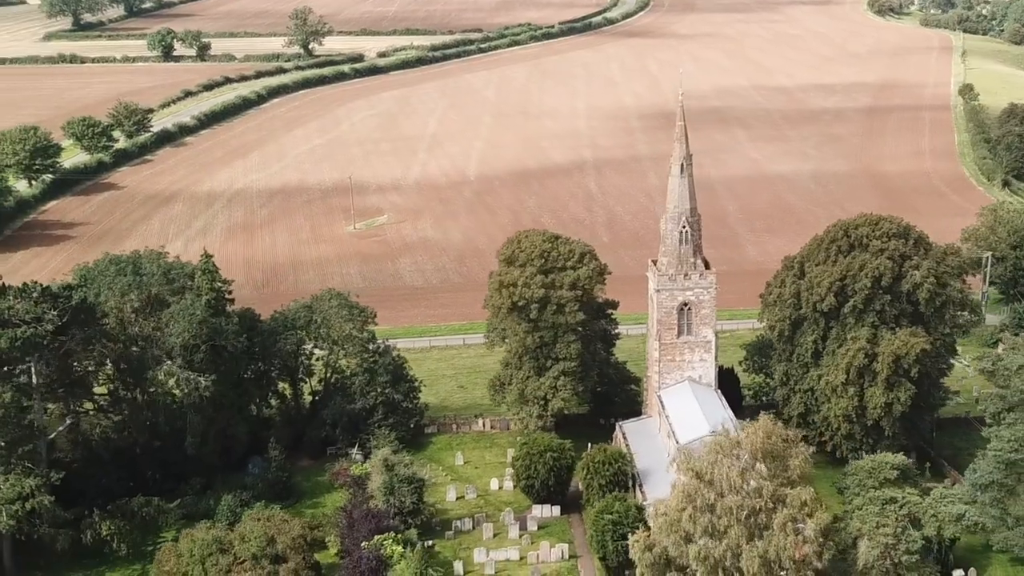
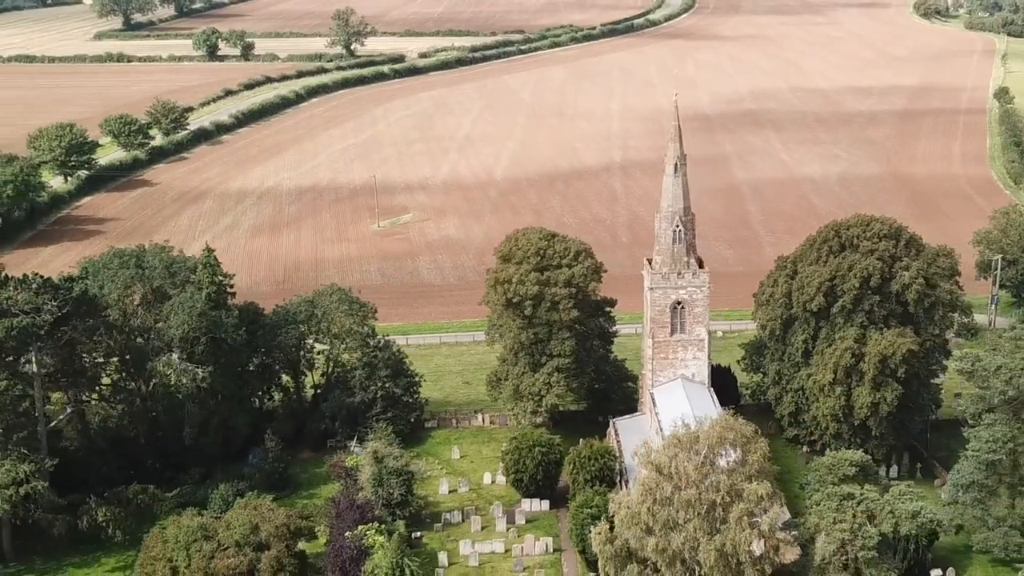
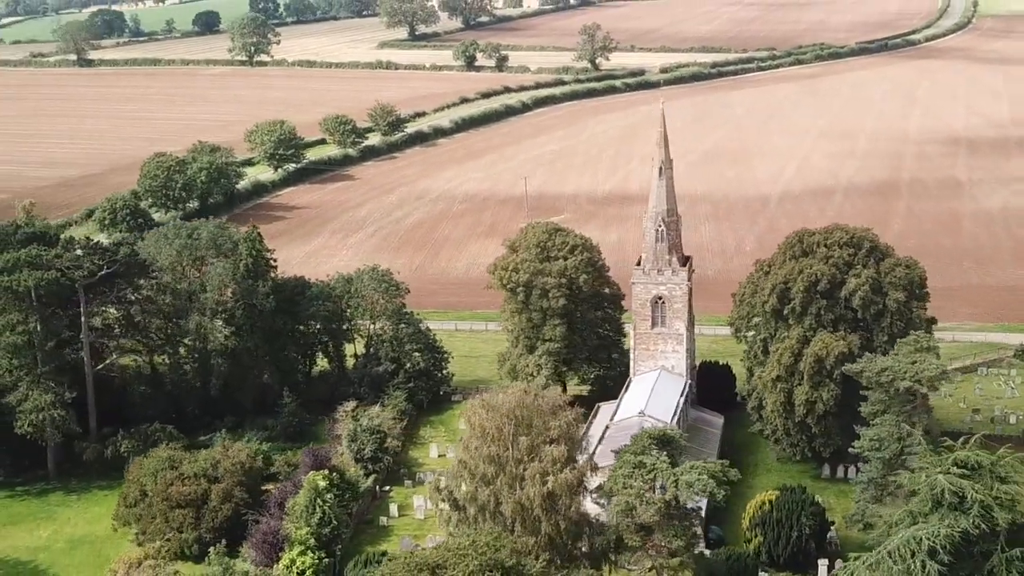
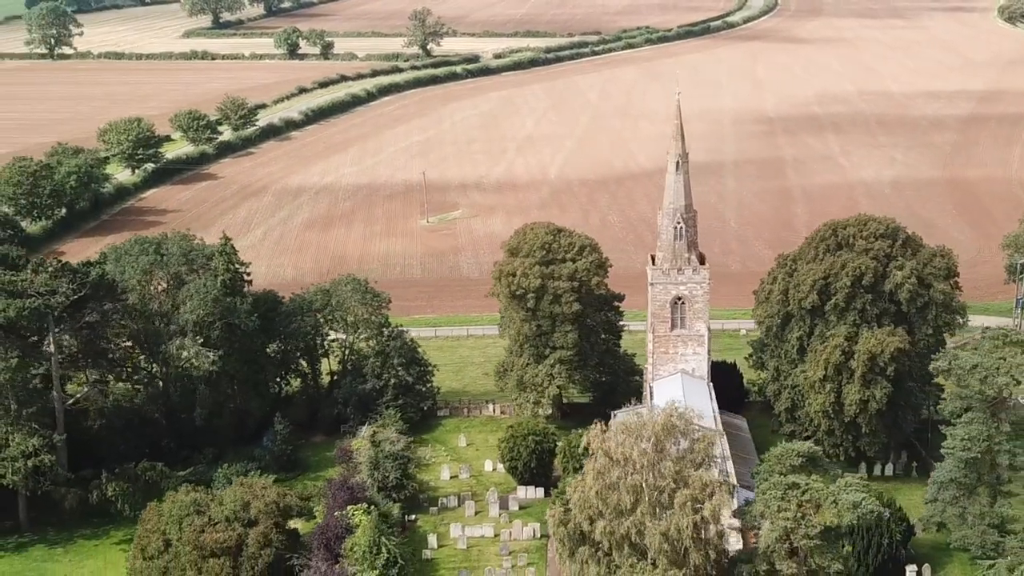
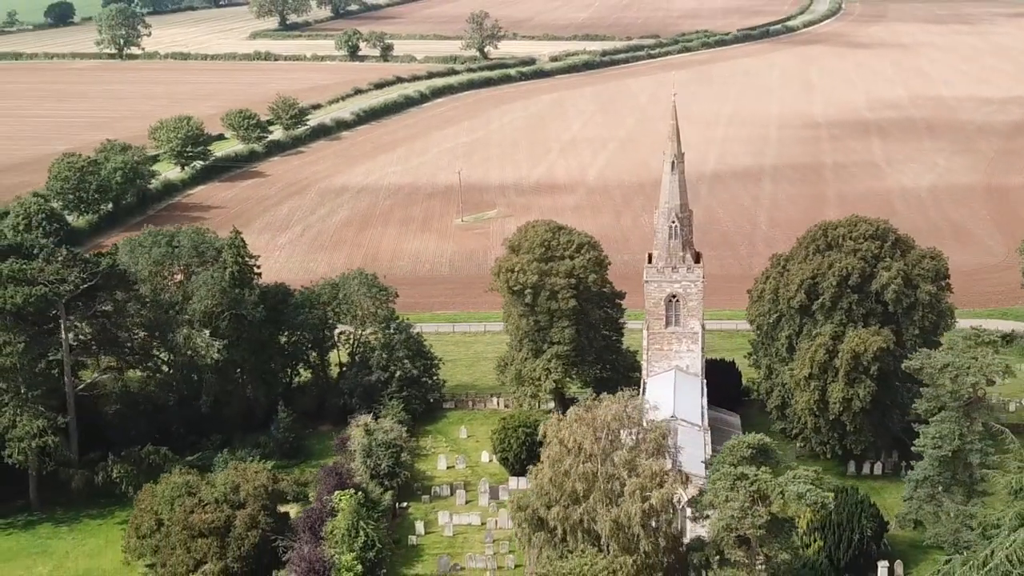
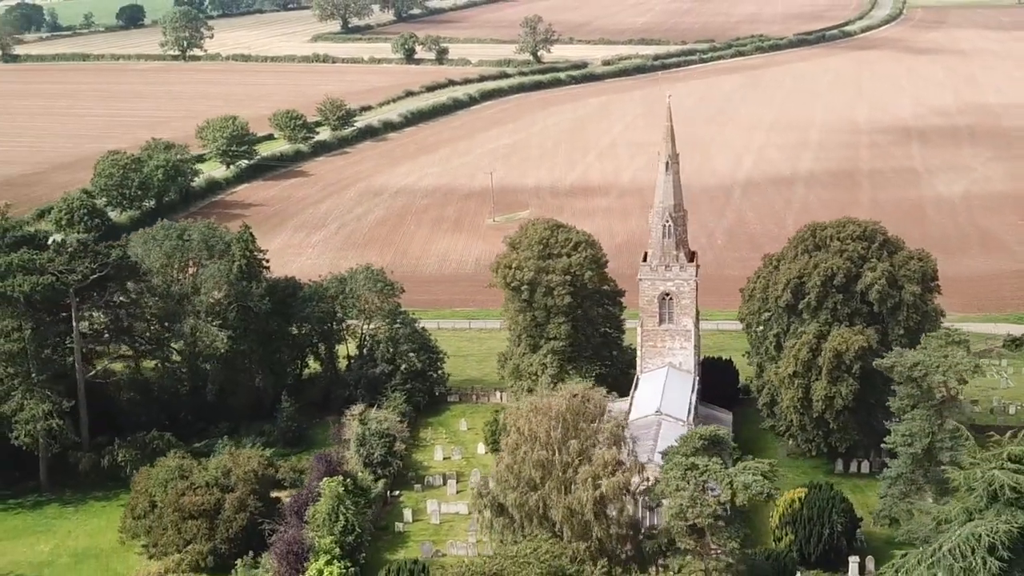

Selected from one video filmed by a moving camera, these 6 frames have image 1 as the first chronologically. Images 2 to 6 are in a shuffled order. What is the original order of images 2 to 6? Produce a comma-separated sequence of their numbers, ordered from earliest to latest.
2, 4, 5, 6, 3
